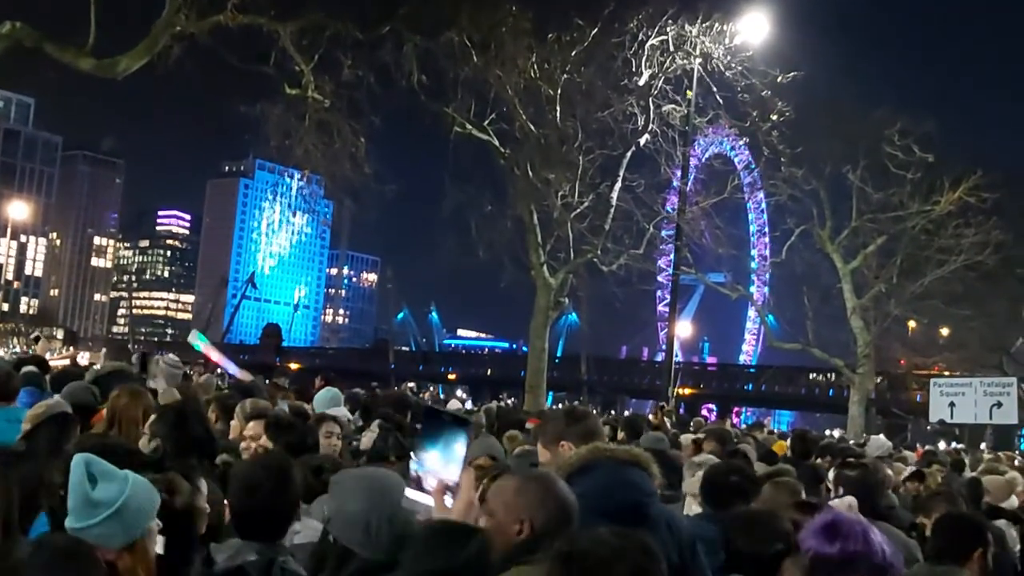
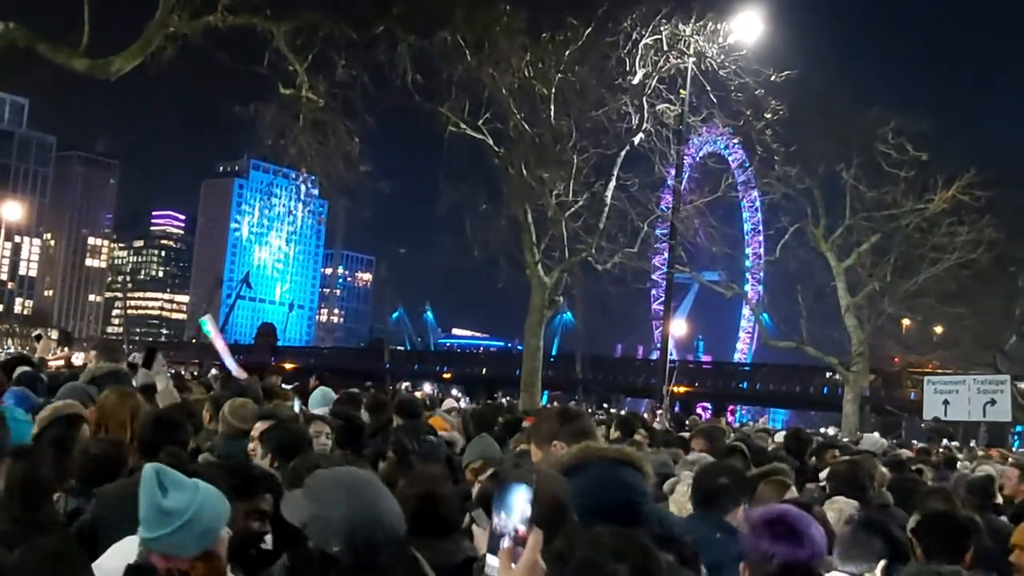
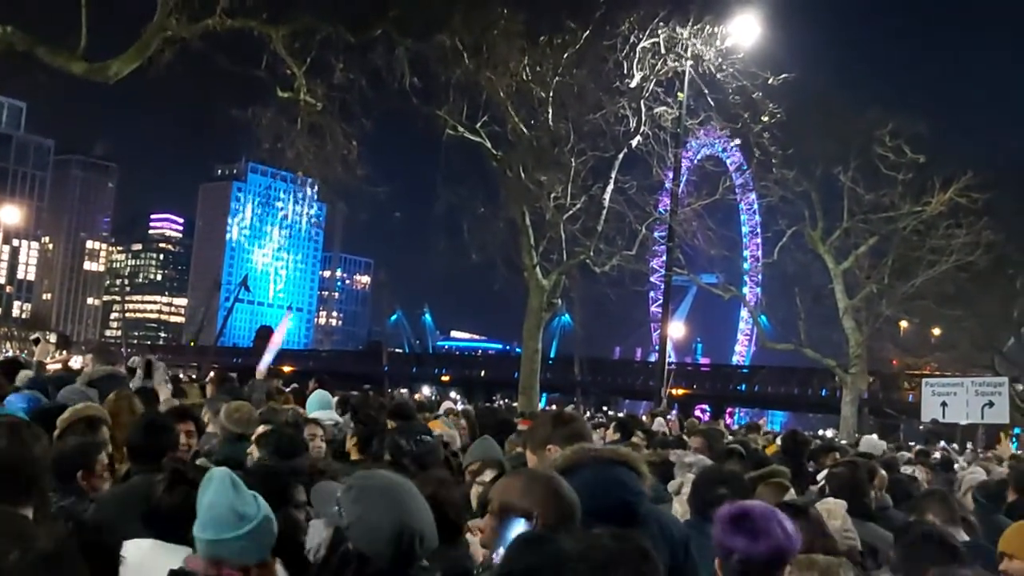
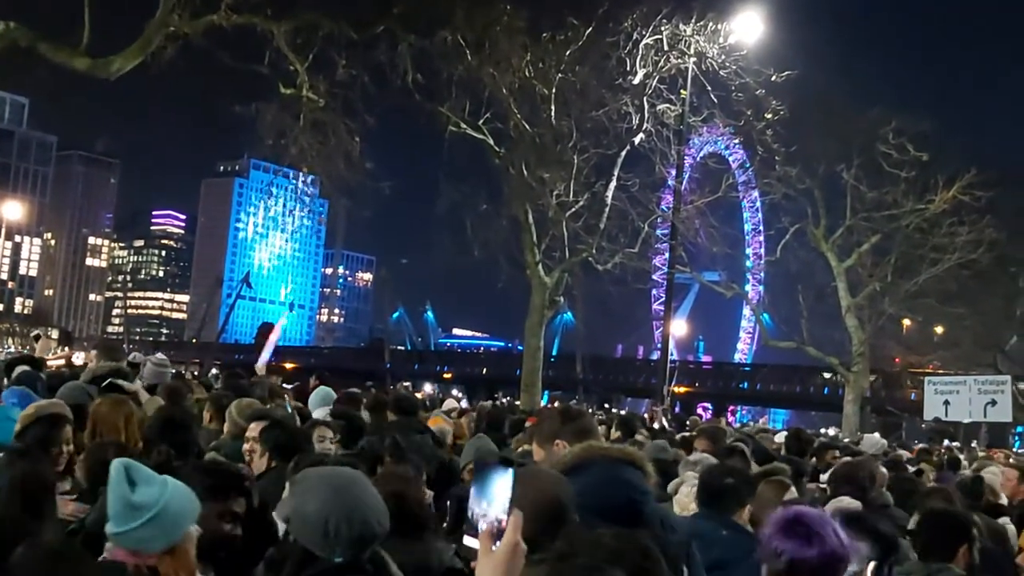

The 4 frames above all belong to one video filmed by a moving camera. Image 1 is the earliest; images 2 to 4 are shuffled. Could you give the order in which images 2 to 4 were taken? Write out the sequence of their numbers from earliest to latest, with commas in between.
4, 2, 3
